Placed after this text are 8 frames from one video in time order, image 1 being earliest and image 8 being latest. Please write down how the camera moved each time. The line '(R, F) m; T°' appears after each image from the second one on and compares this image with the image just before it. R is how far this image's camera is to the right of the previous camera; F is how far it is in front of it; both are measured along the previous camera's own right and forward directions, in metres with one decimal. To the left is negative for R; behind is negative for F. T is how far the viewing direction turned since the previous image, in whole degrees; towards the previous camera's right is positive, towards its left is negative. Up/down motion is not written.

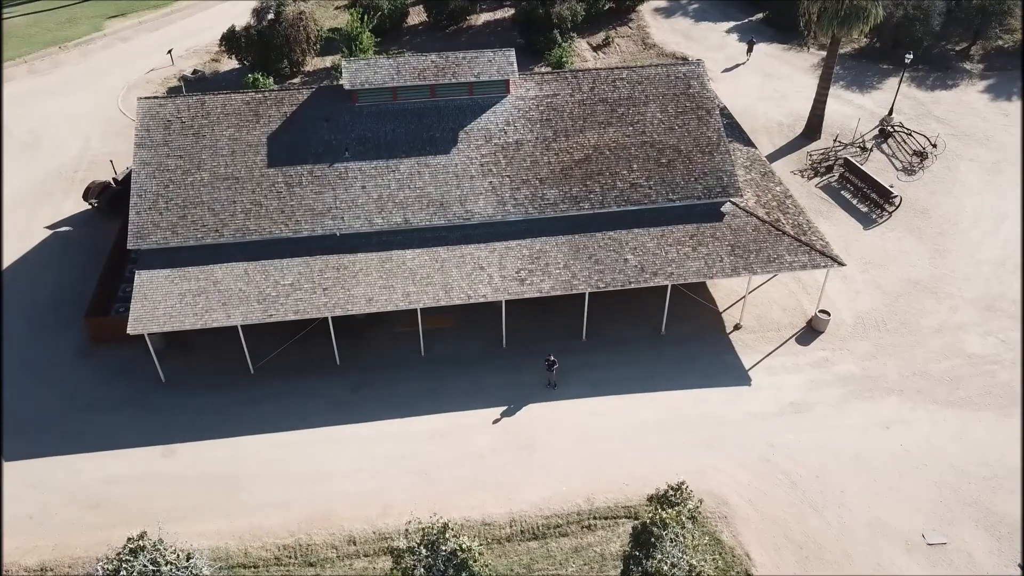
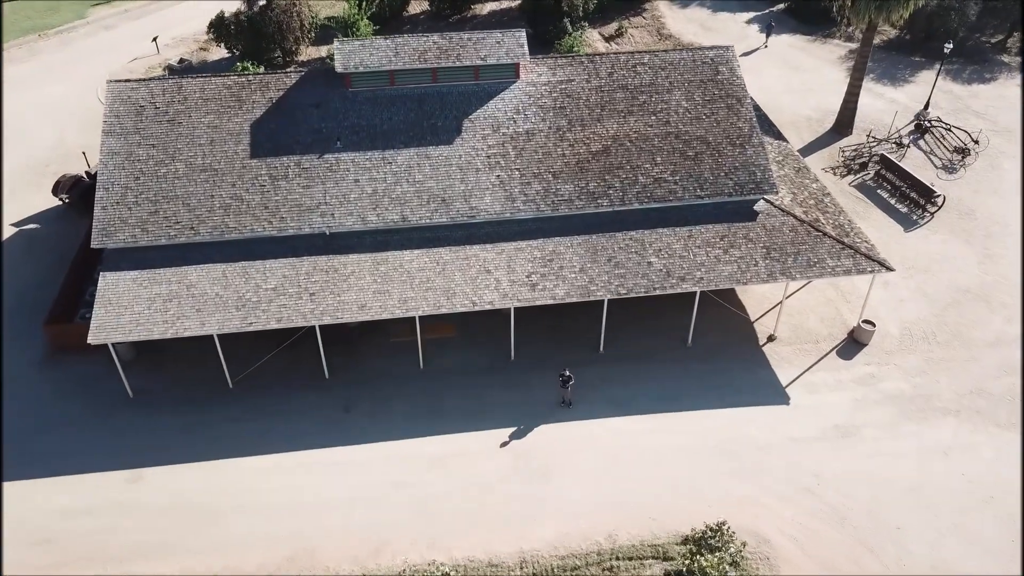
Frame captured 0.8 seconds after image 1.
(-0.3, +3.2) m; 0°
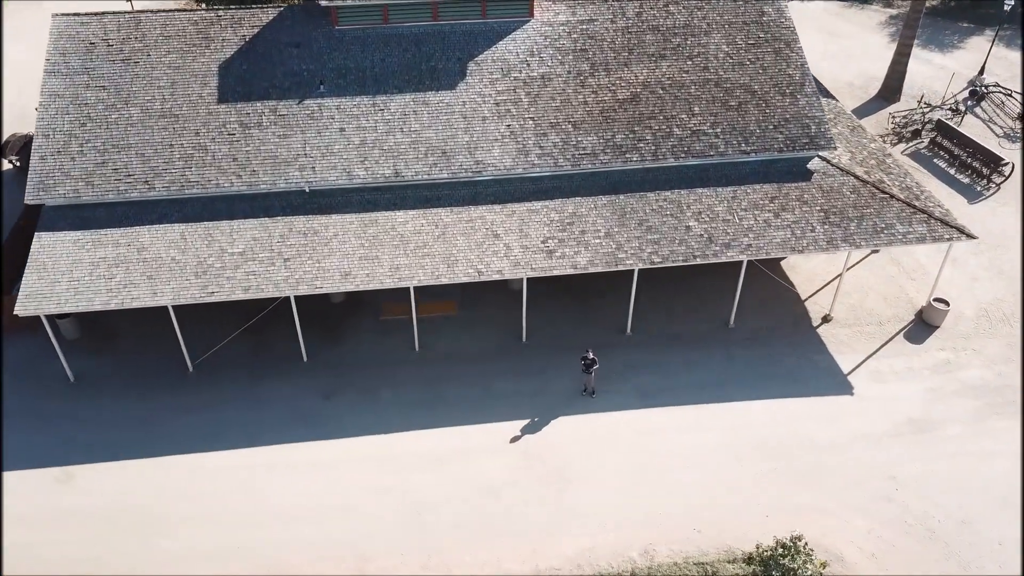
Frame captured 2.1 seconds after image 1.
(-0.3, +4.3) m; 0°
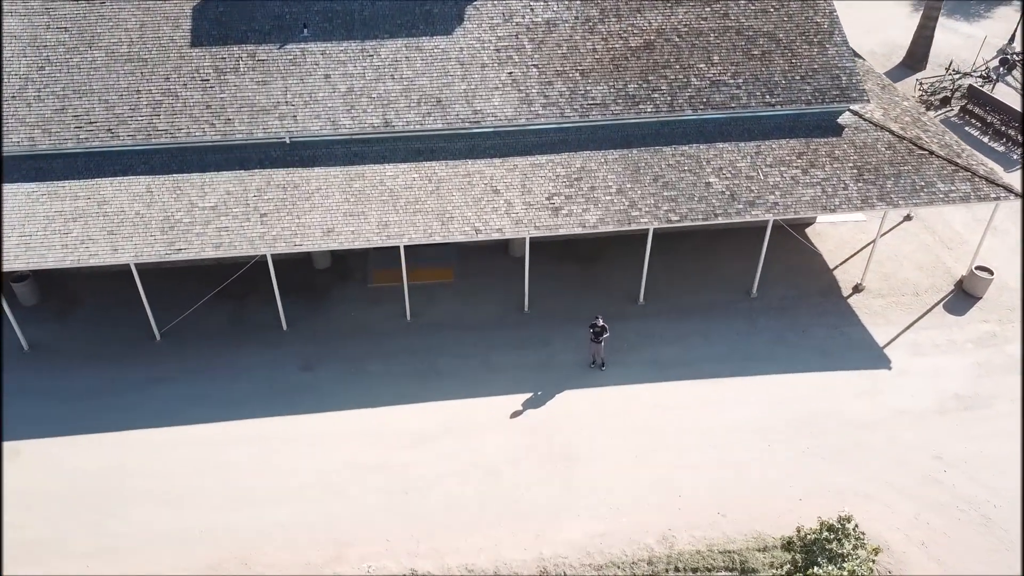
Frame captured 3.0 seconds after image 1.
(0.0, +2.2) m; 0°
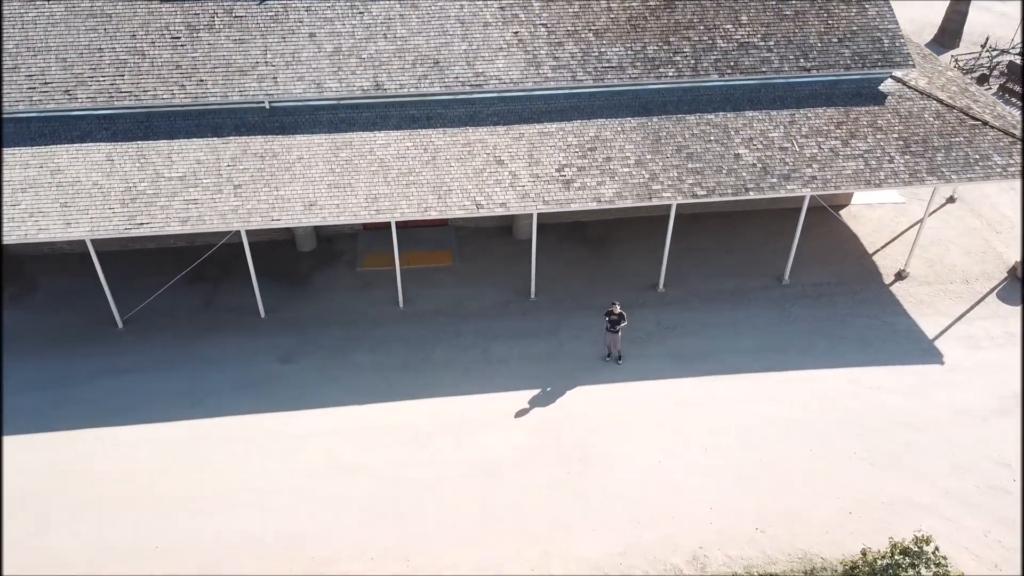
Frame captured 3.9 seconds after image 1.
(-0.1, +2.3) m; 0°
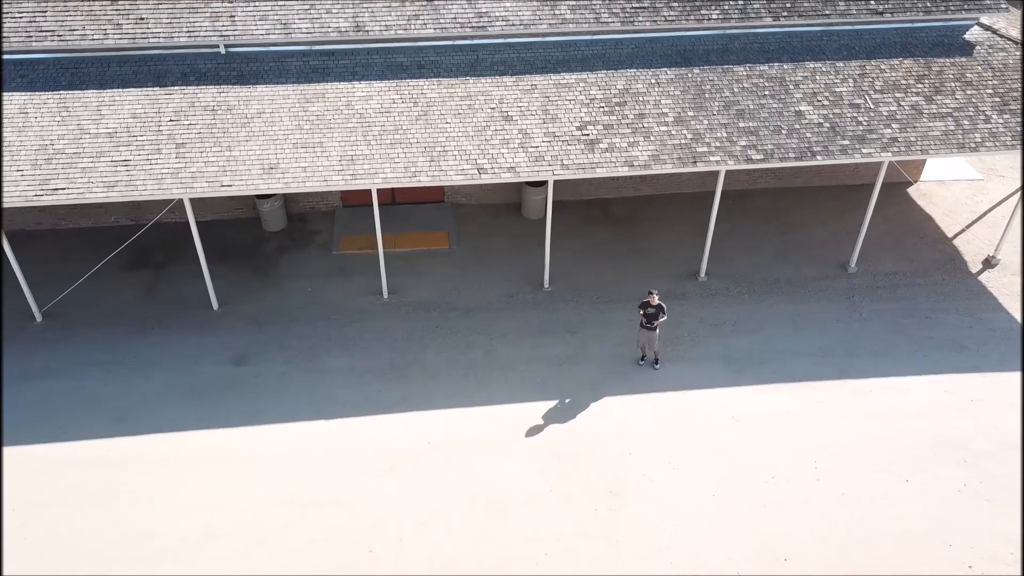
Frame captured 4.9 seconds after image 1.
(-0.2, +3.5) m; 0°
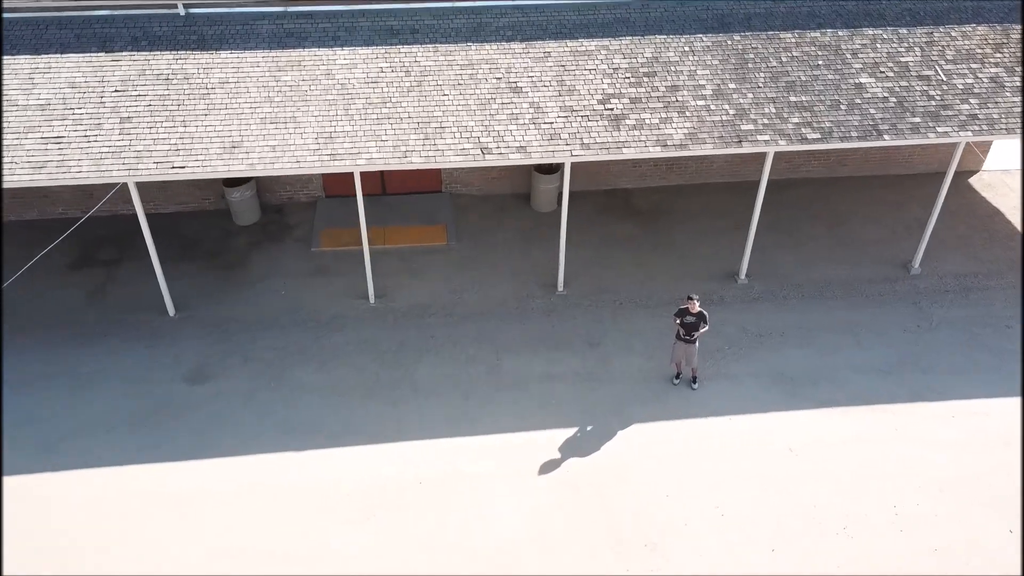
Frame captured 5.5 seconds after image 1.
(-0.1, +2.3) m; 0°
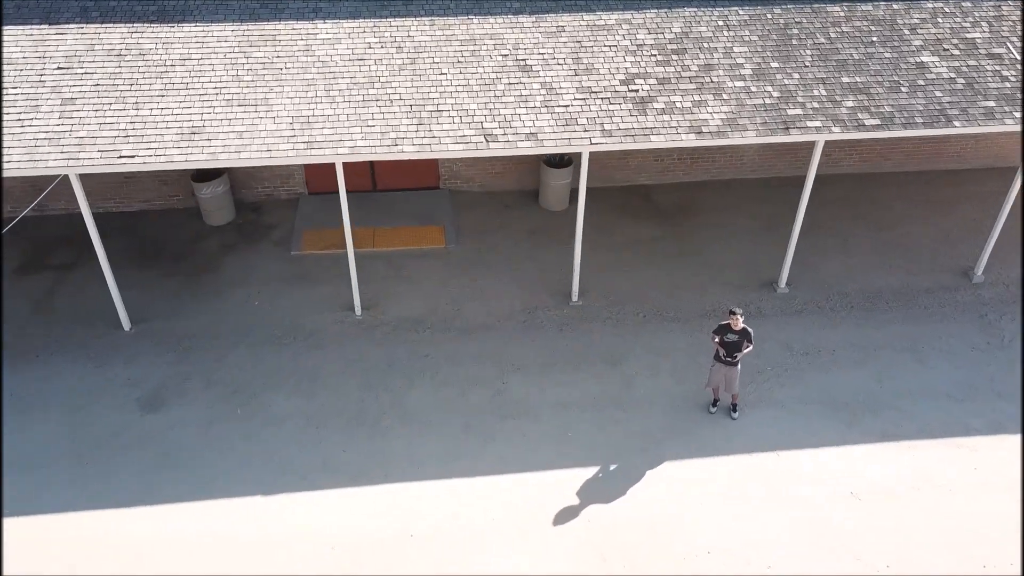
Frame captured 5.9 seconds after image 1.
(-0.1, +1.7) m; 0°
